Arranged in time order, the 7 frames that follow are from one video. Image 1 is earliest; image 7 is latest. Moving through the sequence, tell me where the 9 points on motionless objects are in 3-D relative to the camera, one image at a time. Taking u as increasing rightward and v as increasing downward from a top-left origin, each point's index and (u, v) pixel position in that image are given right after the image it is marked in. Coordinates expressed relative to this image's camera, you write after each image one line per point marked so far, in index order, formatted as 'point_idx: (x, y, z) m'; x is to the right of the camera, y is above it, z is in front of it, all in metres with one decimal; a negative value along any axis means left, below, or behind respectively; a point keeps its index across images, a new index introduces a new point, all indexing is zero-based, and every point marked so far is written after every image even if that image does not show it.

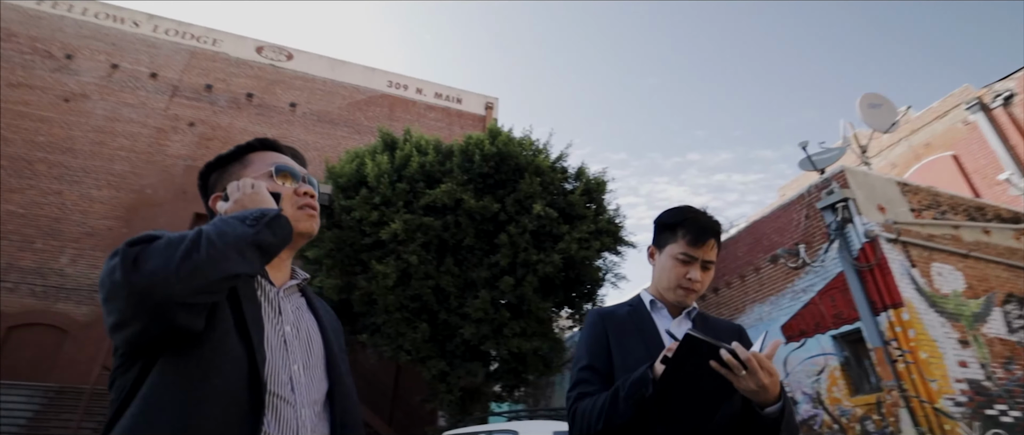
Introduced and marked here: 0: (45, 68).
0: (-12.6, +4.1, +13.5) m
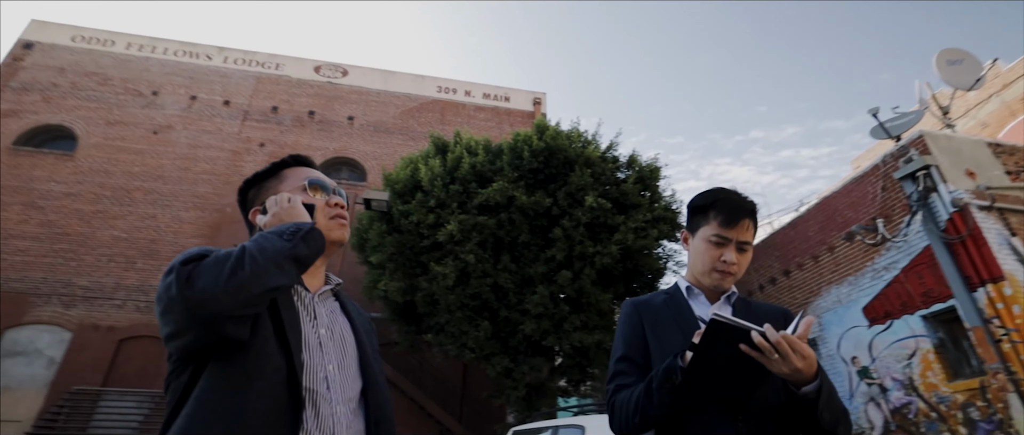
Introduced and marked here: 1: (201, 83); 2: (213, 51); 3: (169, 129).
0: (-11.2, +3.4, +14.9) m
1: (-9.8, +4.2, +15.7) m
2: (-9.8, +5.4, +16.4) m
3: (-10.1, +2.6, +14.7) m
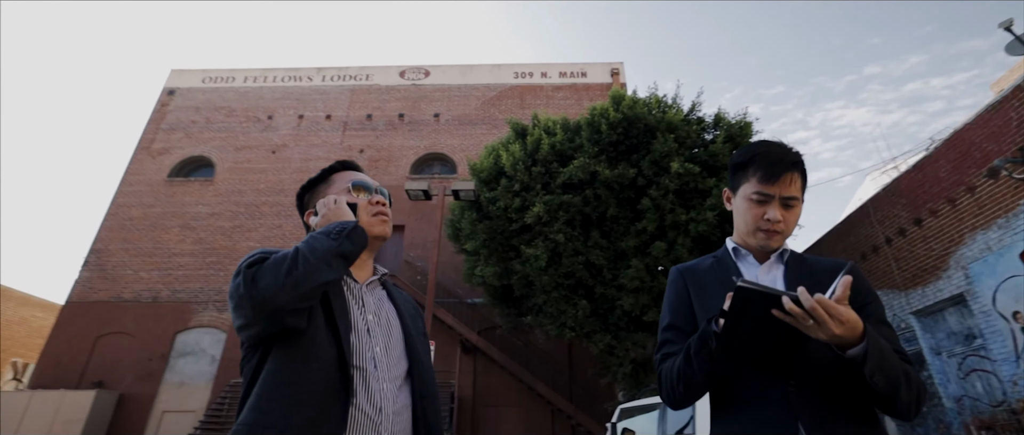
0: (-8.6, +3.0, +16.8) m
1: (-7.1, +4.0, +17.3) m
2: (-7.2, +5.2, +17.9) m
3: (-7.5, +2.3, +16.4) m
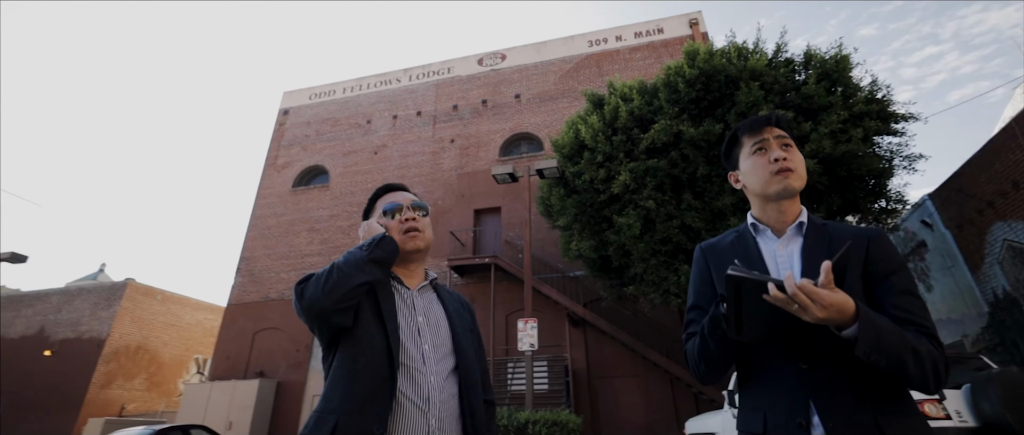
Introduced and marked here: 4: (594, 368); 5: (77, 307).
0: (-5.7, +3.0, +18.3) m
1: (-4.3, +4.2, +18.4) m
2: (-4.3, +5.5, +19.0) m
3: (-4.6, +2.5, +17.7) m
4: (+2.2, -4.0, +13.2) m
5: (-17.4, -3.5, +19.7) m
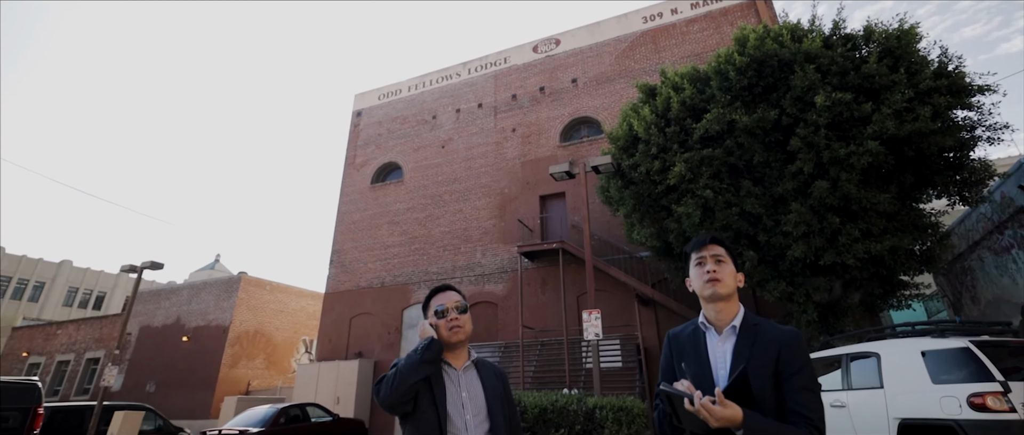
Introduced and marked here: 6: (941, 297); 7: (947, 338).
0: (-3.4, +3.4, +19.3) m
1: (-2.1, +4.7, +19.1) m
2: (-2.1, +5.9, +19.6) m
3: (-2.4, +2.8, +18.6) m
4: (+4.1, -3.5, +13.6) m
5: (-14.3, -3.7, +22.9) m
6: (+13.5, -2.5, +15.6) m
7: (+5.9, -1.6, +6.7) m
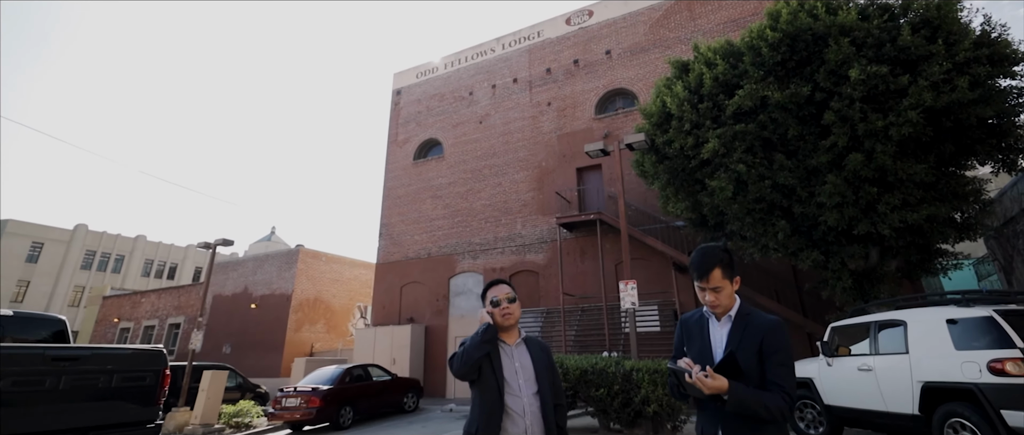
0: (-1.9, +4.4, +19.9) m
1: (-0.6, +5.8, +19.5) m
2: (-0.7, +7.1, +19.9) m
3: (-0.9, +3.9, +19.1) m
4: (+5.3, -2.7, +14.1) m
5: (-12.3, -2.6, +24.8) m
6: (+14.8, -1.3, +15.3) m
7: (+6.5, -1.3, +7.0) m
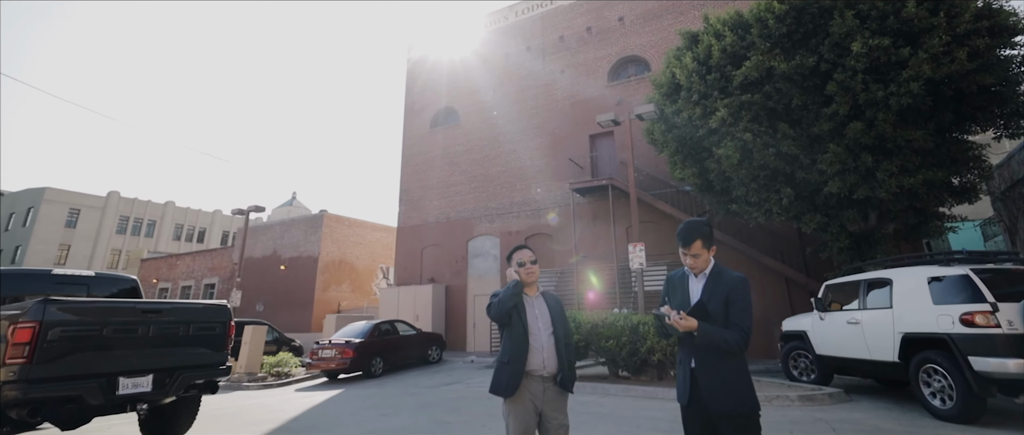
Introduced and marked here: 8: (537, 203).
0: (-1.3, +5.9, +20.3) m
1: (0.0, +7.2, +19.8) m
2: (-0.1, +8.5, +20.1) m
3: (-0.3, +5.3, +19.6) m
4: (+5.8, -1.6, +14.9) m
5: (-11.5, -0.8, +26.1) m
6: (+15.3, -0.1, +15.6) m
7: (+6.8, -0.8, +7.6) m
8: (+0.9, +0.5, +17.8) m
